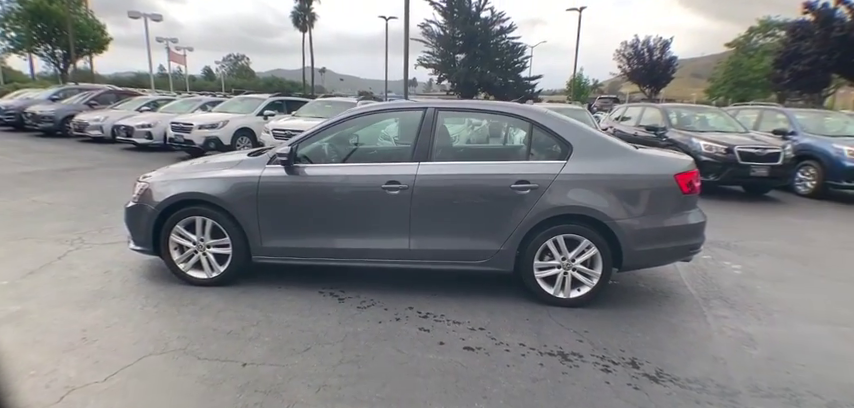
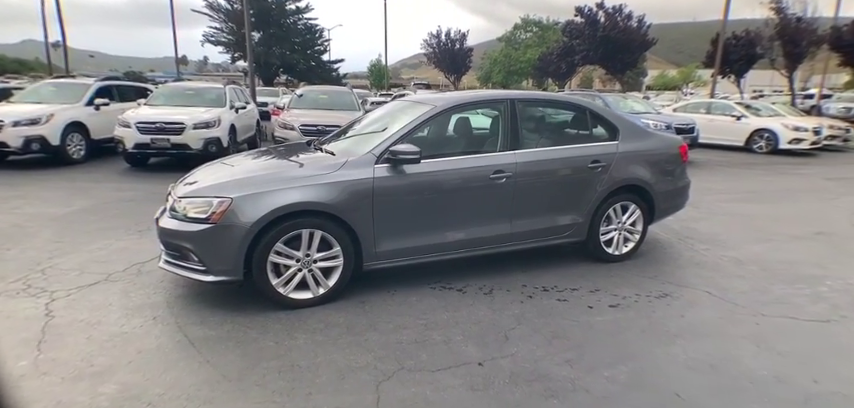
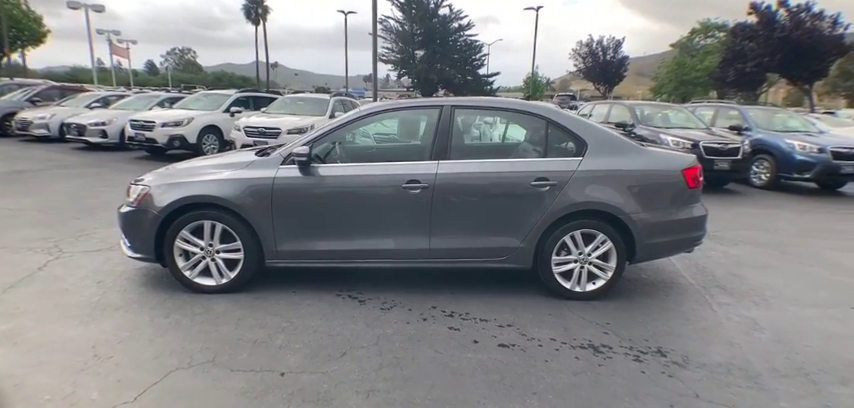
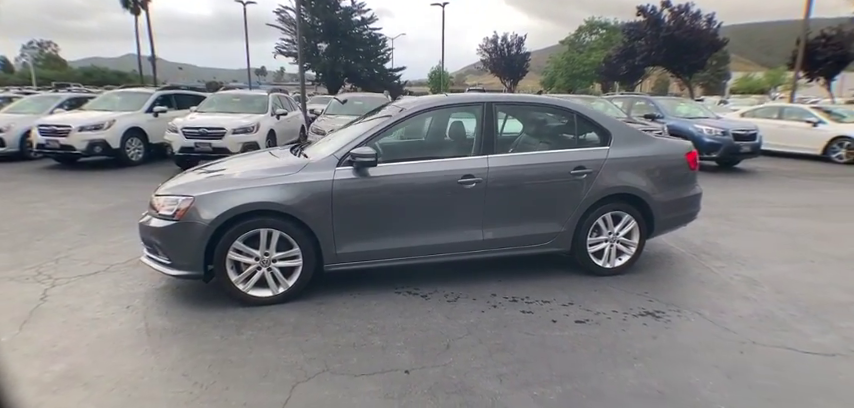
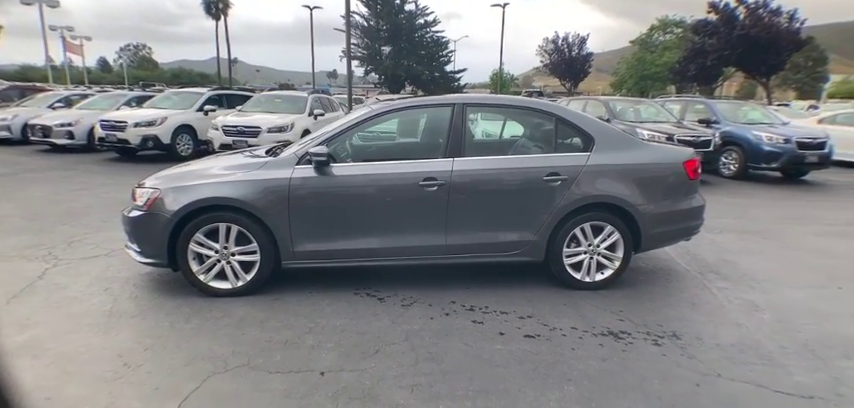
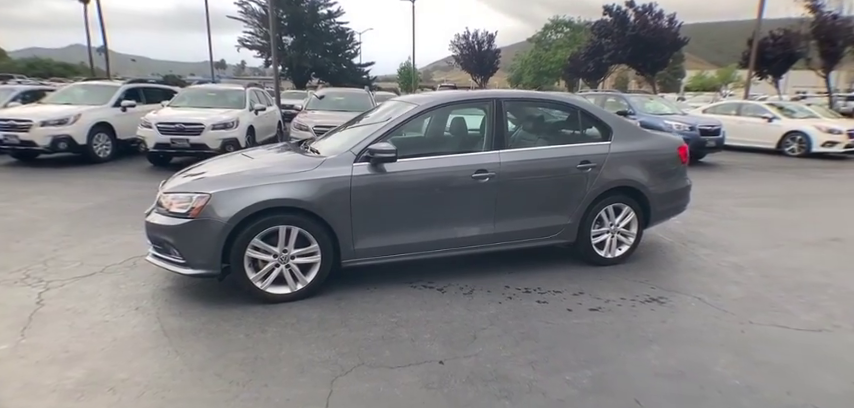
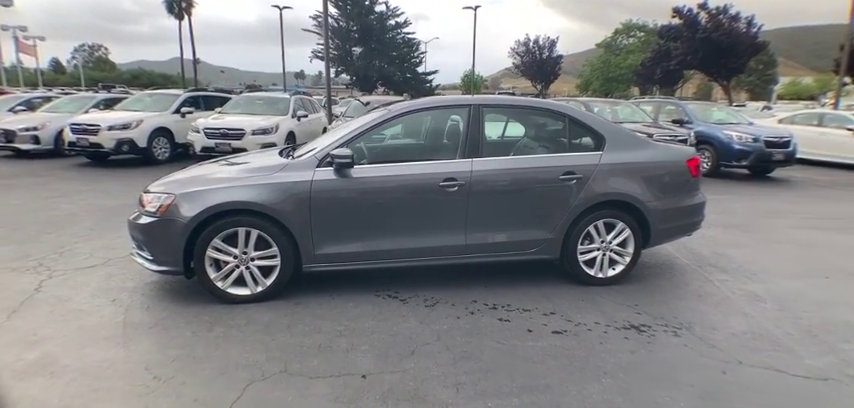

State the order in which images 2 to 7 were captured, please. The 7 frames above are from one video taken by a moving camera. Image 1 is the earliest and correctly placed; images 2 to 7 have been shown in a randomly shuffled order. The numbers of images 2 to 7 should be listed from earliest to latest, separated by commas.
3, 5, 7, 4, 6, 2
